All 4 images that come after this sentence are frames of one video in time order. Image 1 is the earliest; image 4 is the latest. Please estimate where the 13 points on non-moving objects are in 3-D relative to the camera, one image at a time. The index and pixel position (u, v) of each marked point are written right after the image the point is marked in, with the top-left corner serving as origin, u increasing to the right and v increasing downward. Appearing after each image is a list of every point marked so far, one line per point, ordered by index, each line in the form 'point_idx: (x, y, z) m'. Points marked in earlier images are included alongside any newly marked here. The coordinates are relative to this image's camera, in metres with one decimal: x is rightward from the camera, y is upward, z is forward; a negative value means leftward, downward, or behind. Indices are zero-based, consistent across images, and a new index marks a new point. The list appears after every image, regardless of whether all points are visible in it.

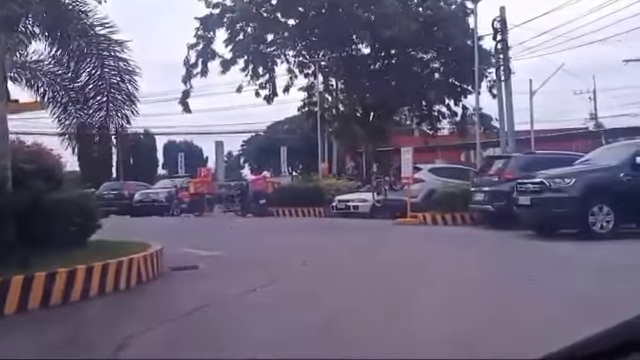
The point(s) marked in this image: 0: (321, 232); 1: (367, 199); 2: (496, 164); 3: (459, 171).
0: (0.0, -1.0, +17.5) m
1: (+1.0, -0.4, +19.8) m
2: (+2.8, +0.2, +14.3) m
3: (+2.8, +0.2, +18.6) m
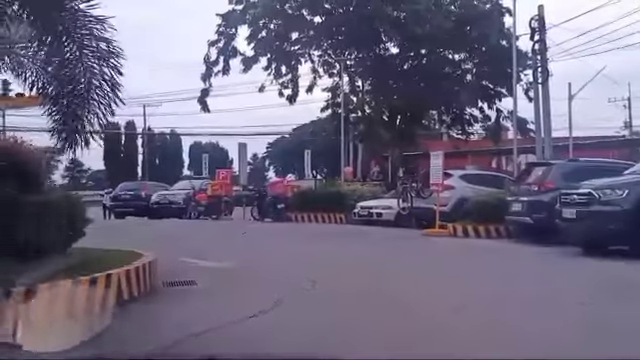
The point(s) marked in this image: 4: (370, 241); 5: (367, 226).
0: (+0.4, -1.1, +16.4) m
1: (+1.4, -0.5, +18.6) m
2: (+3.1, +0.1, +13.1) m
3: (+3.2, 0.0, +17.4) m
4: (+0.8, -1.0, +16.0) m
5: (+0.9, -1.0, +18.4) m
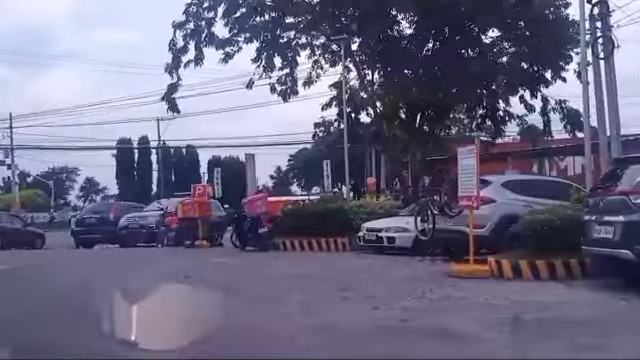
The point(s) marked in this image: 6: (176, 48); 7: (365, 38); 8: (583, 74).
0: (+0.2, -1.2, +11.6) m
1: (+1.3, -0.7, +13.8) m
2: (+2.8, 0.0, +8.3) m
3: (+3.0, -0.1, +12.5) m
4: (+0.6, -1.2, +11.2) m
5: (+0.8, -1.2, +13.6) m
6: (-2.9, +2.7, +18.6) m
7: (+1.0, +3.1, +19.6) m
8: (+5.3, +2.1, +18.4) m
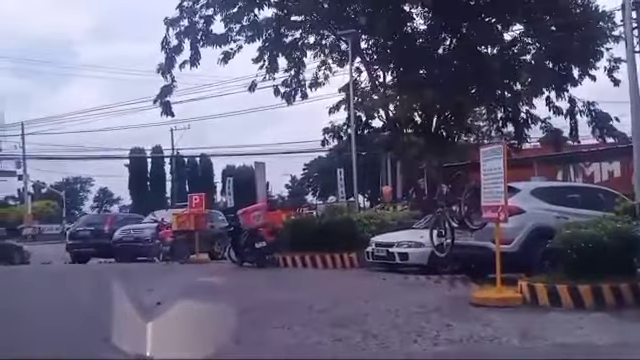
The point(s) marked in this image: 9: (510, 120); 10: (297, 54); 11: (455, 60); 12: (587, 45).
0: (+0.2, -1.3, +10.0) m
1: (+1.4, -0.8, +12.3) m
2: (+2.7, 0.0, +6.7) m
3: (+3.1, -0.2, +10.9) m
4: (+0.6, -1.3, +9.6) m
5: (+0.9, -1.3, +12.0) m
6: (-2.8, +2.5, +17.2) m
7: (+1.1, +2.9, +18.1) m
8: (+5.4, +2.0, +16.8) m
9: (+4.0, +1.3, +19.1) m
10: (-0.5, +2.7, +19.2) m
11: (+2.6, +2.3, +17.8) m
12: (+5.2, +2.7, +18.1) m
